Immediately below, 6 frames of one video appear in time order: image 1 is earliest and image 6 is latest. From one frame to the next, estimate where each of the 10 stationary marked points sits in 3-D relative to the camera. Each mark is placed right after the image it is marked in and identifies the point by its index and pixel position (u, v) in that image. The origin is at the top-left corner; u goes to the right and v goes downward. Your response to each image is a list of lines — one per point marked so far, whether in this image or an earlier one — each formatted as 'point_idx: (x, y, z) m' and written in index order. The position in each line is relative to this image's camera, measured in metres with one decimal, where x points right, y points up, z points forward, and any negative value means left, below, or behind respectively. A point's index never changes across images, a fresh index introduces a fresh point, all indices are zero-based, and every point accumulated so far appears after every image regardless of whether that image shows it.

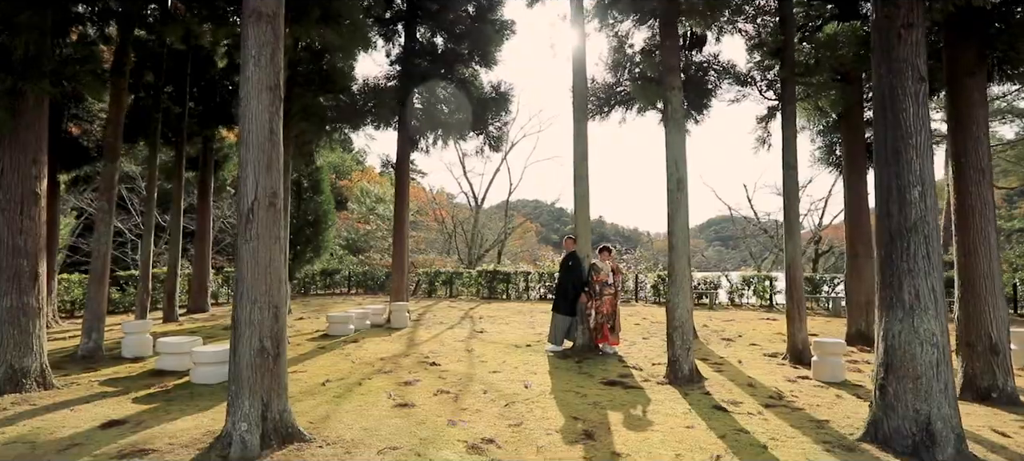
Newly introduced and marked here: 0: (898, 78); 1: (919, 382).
0: (+3.2, +1.3, +4.4) m
1: (+3.2, -1.2, +4.1) m
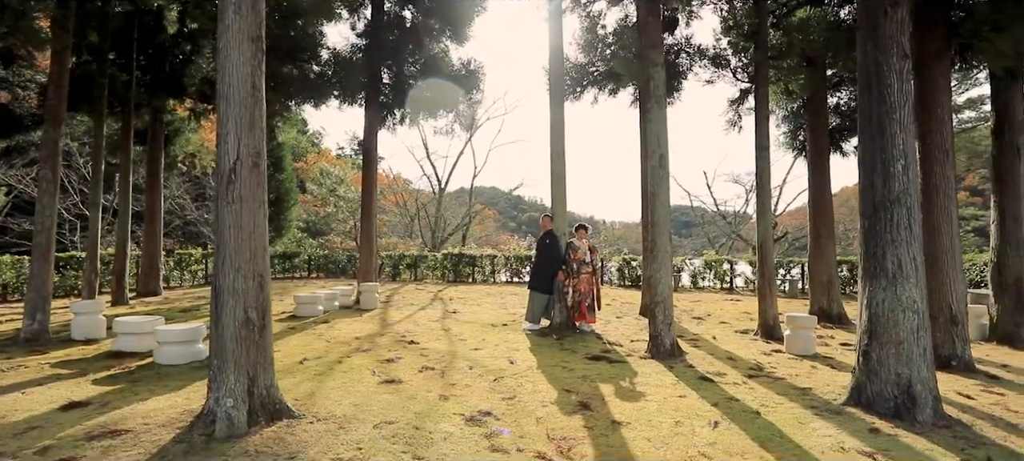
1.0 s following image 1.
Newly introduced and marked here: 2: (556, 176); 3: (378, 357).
0: (+3.2, +1.5, +4.5) m
1: (+3.2, -1.0, +4.3) m
2: (+0.7, +0.9, +8.8) m
3: (-1.6, -1.5, +6.4) m
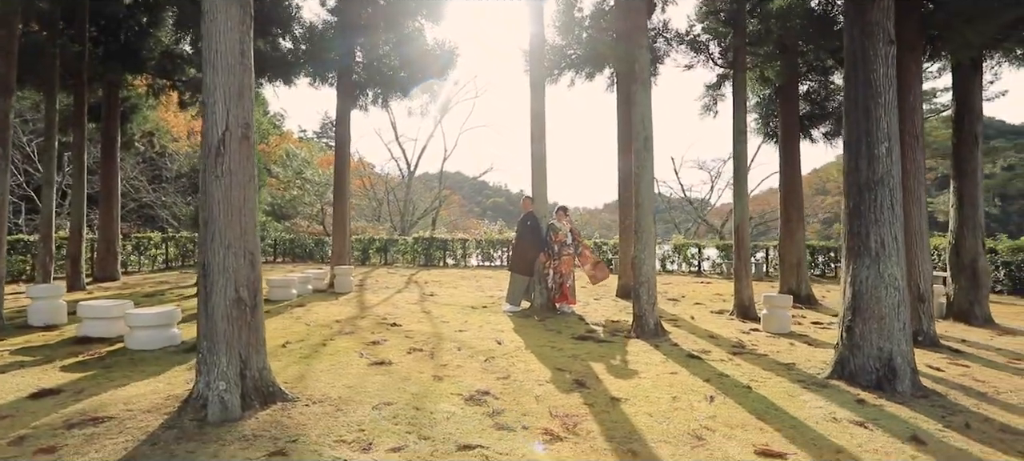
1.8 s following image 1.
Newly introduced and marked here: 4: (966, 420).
0: (+3.2, +1.7, +4.7) m
1: (+3.2, -0.8, +4.5) m
2: (+0.4, +1.2, +8.8) m
3: (-1.8, -1.3, +6.3) m
4: (+3.4, -1.4, +3.9) m
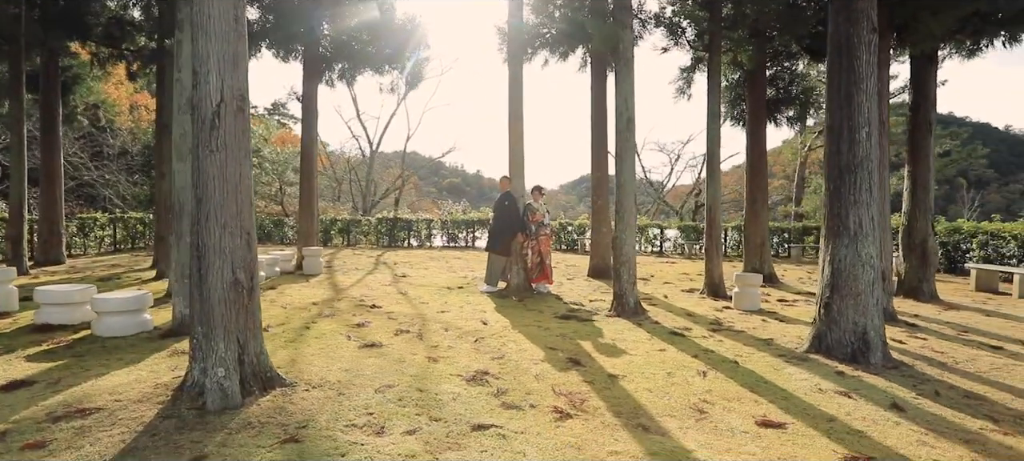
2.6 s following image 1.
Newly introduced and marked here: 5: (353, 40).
0: (+3.2, +1.9, +4.8) m
1: (+3.2, -0.6, +4.8) m
2: (0.0, +1.5, +8.7) m
3: (-1.9, -1.1, +6.1) m
4: (+3.4, -1.3, +4.3) m
5: (-3.4, +4.0, +11.2) m
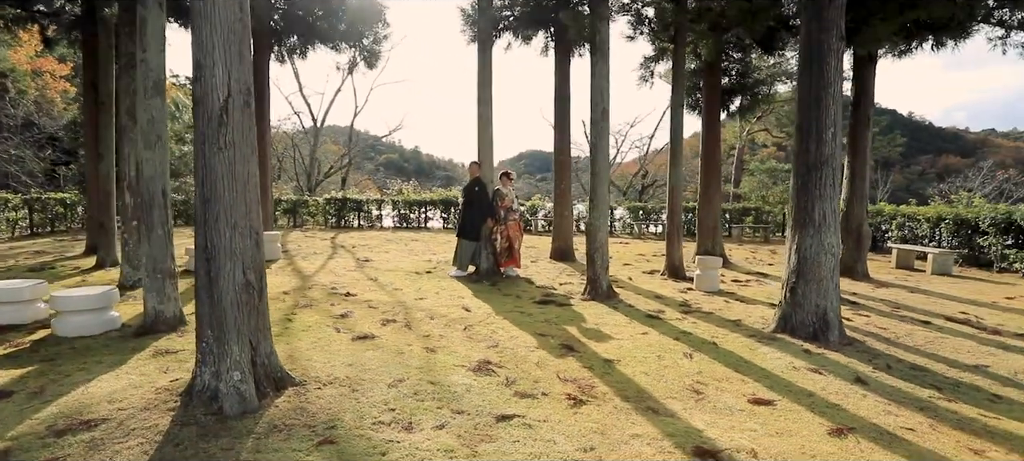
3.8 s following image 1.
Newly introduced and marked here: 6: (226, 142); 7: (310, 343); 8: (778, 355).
0: (+3.1, +2.0, +5.2) m
1: (+3.1, -0.5, +5.3) m
2: (-0.5, +1.8, +8.7) m
3: (-2.1, -0.9, +6.0) m
4: (+3.4, -1.2, +4.8) m
5: (-4.2, +4.4, +10.6) m
6: (-1.8, +0.6, +3.3) m
7: (-1.8, -1.0, +4.8) m
8: (+2.4, -1.1, +4.8) m
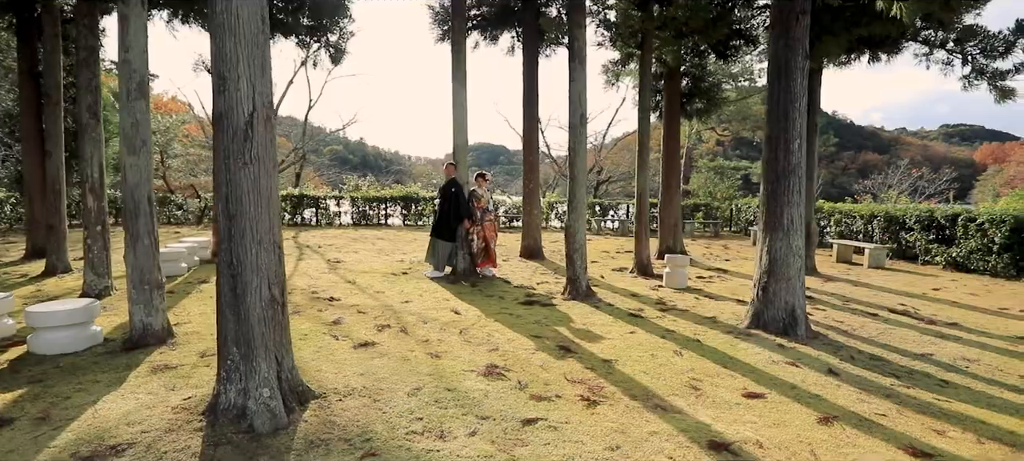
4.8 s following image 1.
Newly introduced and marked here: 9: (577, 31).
0: (+3.0, +1.9, +5.7) m
1: (+3.1, -0.6, +5.8) m
2: (-0.9, +1.8, +8.8) m
3: (-2.2, -1.0, +6.0) m
4: (+3.4, -1.2, +5.4) m
5: (-4.8, +4.4, +10.3) m
6: (-1.6, +0.4, +3.3) m
7: (-1.8, -1.1, +4.8) m
8: (+2.4, -1.2, +5.3) m
9: (+0.9, +2.8, +7.3) m
